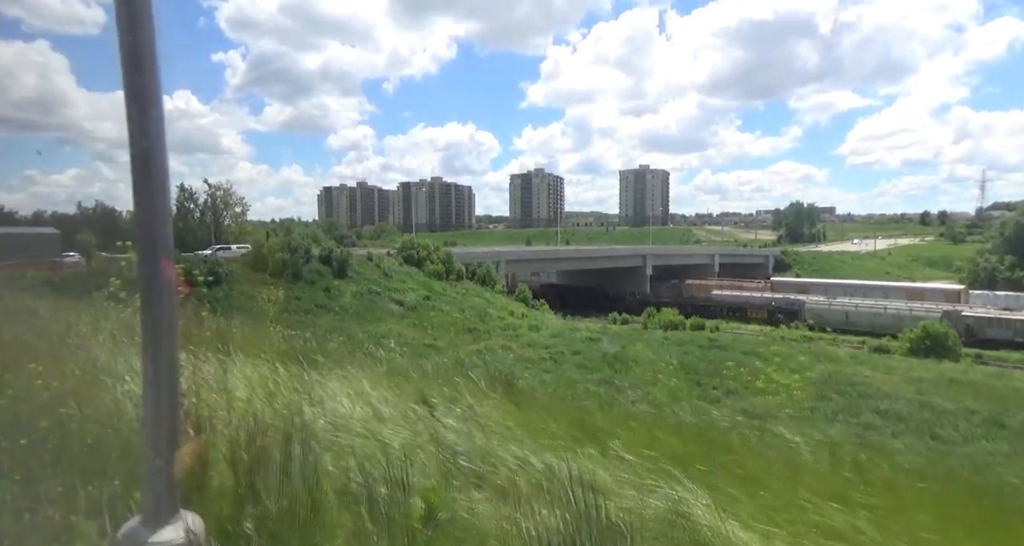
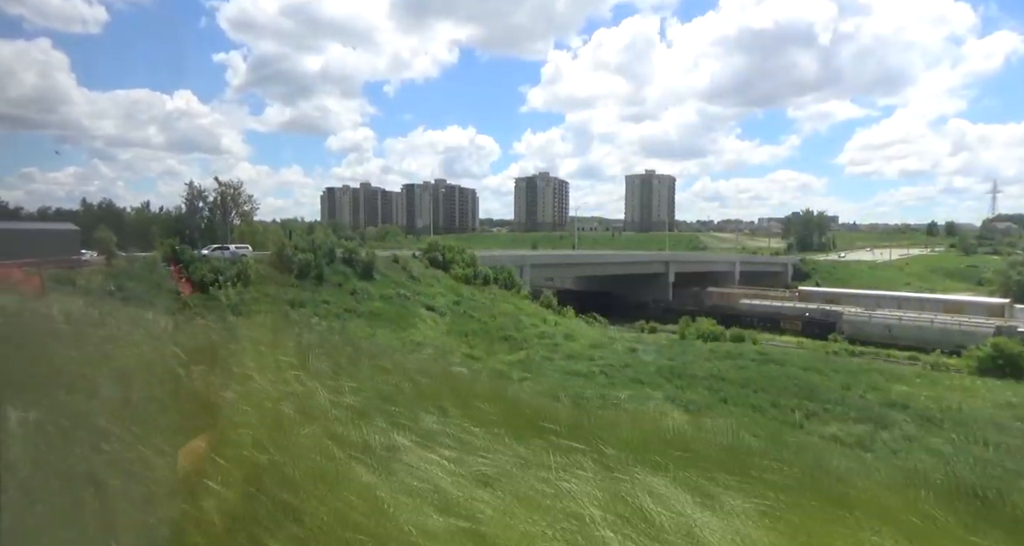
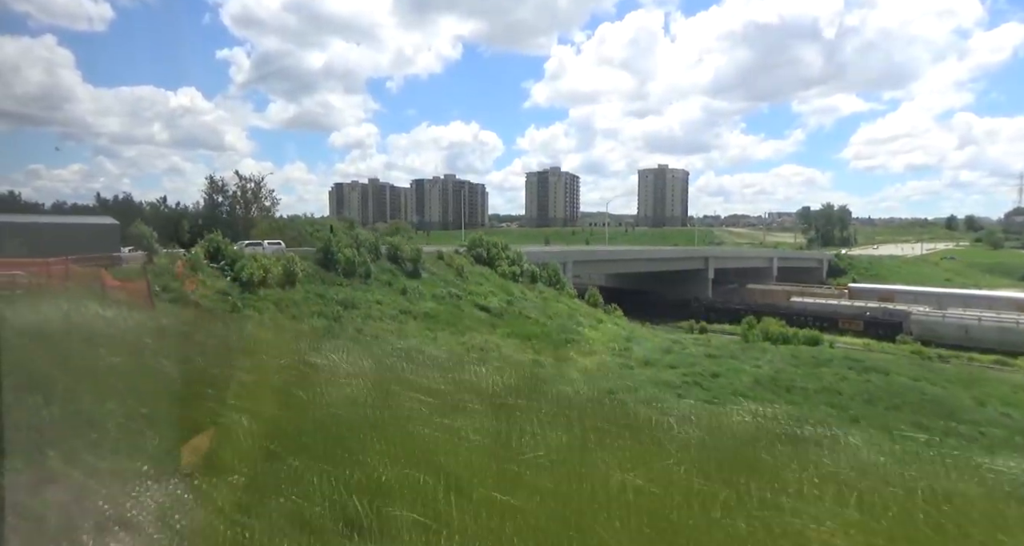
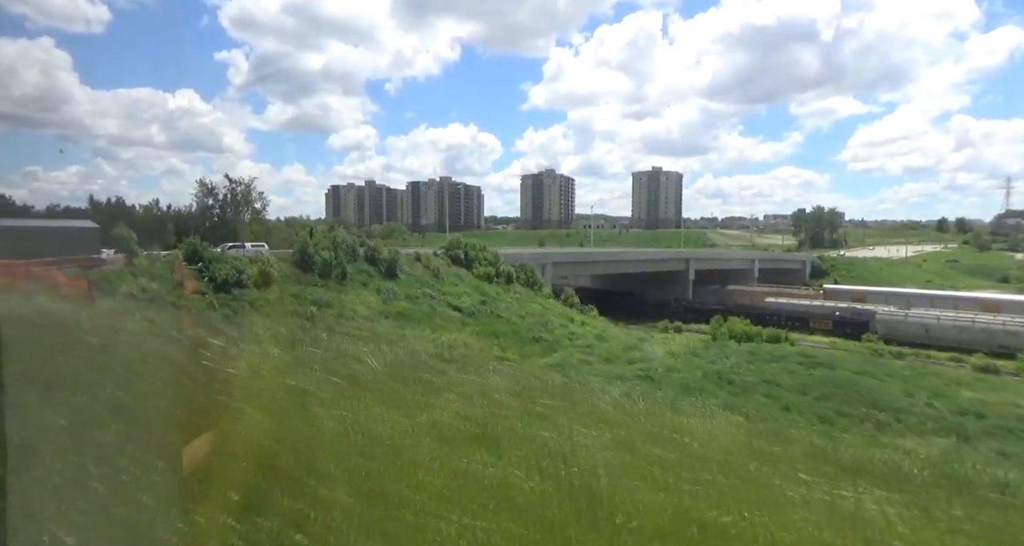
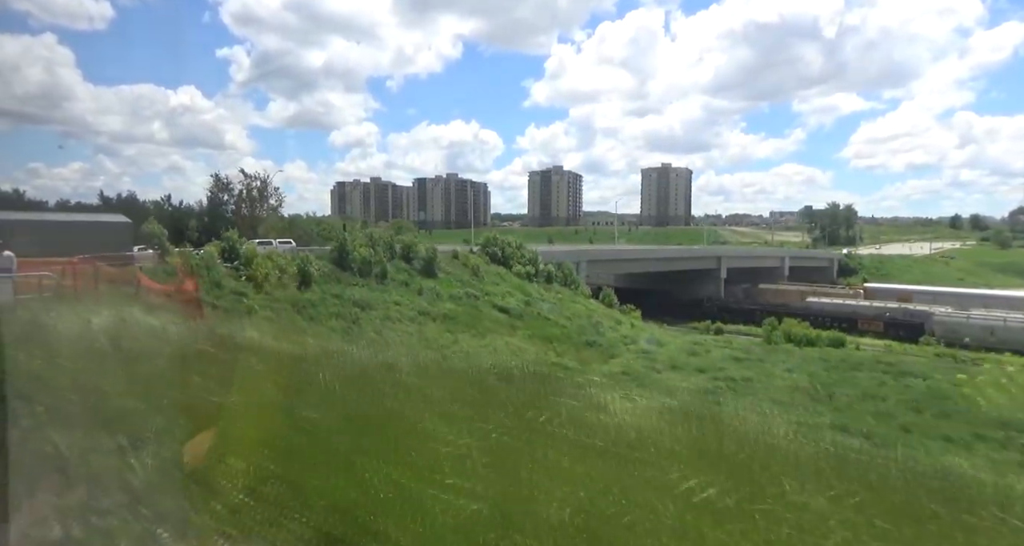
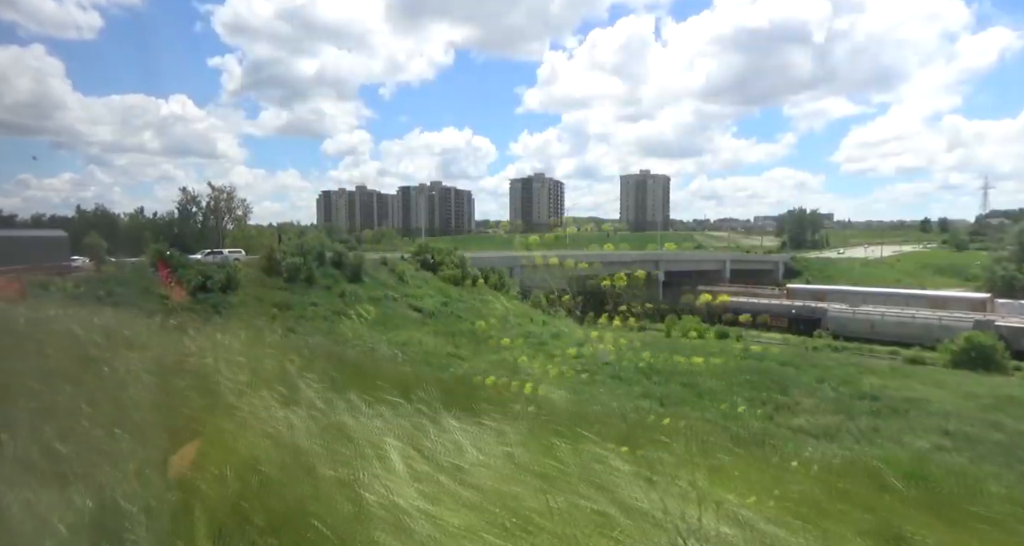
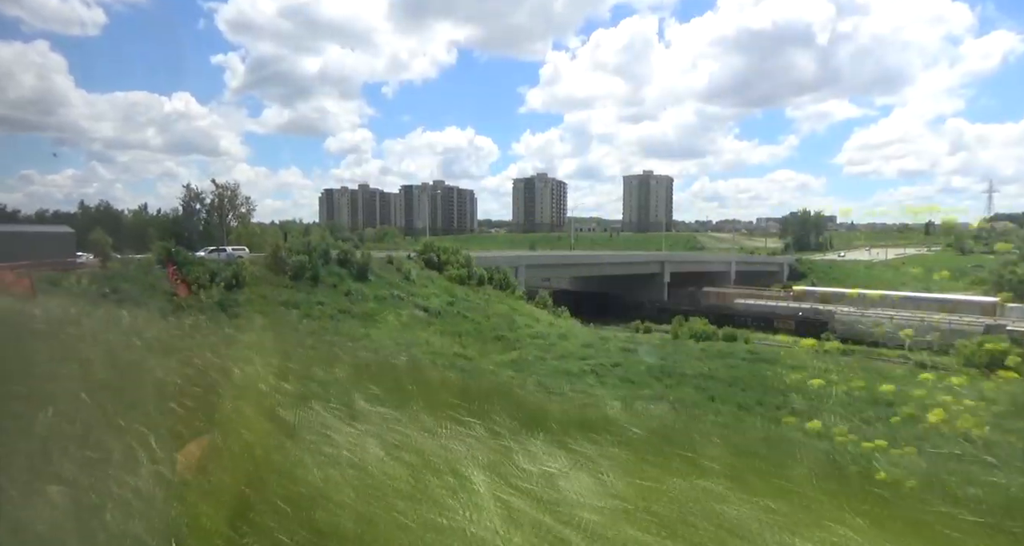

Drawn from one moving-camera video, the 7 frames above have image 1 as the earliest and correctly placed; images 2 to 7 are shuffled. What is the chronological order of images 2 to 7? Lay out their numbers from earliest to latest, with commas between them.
6, 7, 2, 4, 3, 5
